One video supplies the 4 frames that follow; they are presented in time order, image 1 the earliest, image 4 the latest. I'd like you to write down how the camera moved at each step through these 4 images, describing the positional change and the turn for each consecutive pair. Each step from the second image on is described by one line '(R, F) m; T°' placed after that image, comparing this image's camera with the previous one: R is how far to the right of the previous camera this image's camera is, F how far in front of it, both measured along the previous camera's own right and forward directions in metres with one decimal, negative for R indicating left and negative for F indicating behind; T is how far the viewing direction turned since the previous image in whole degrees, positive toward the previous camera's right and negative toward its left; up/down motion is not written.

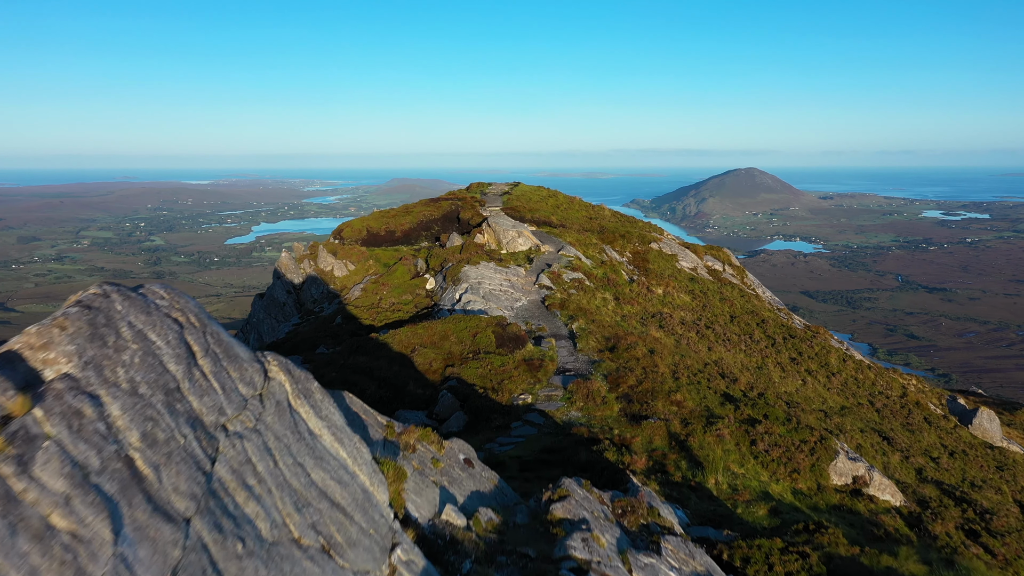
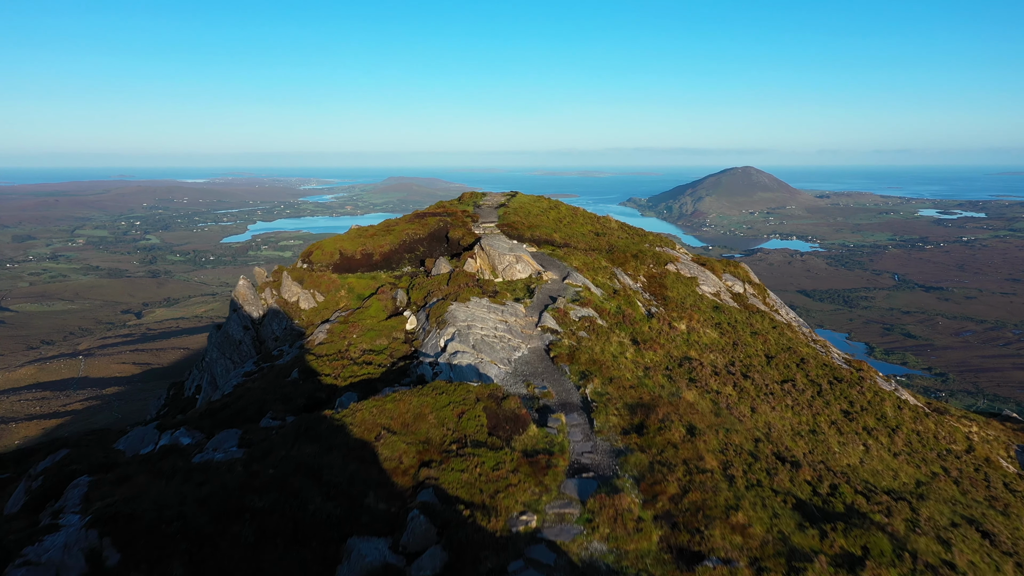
(0.0, +3.6) m; 0°
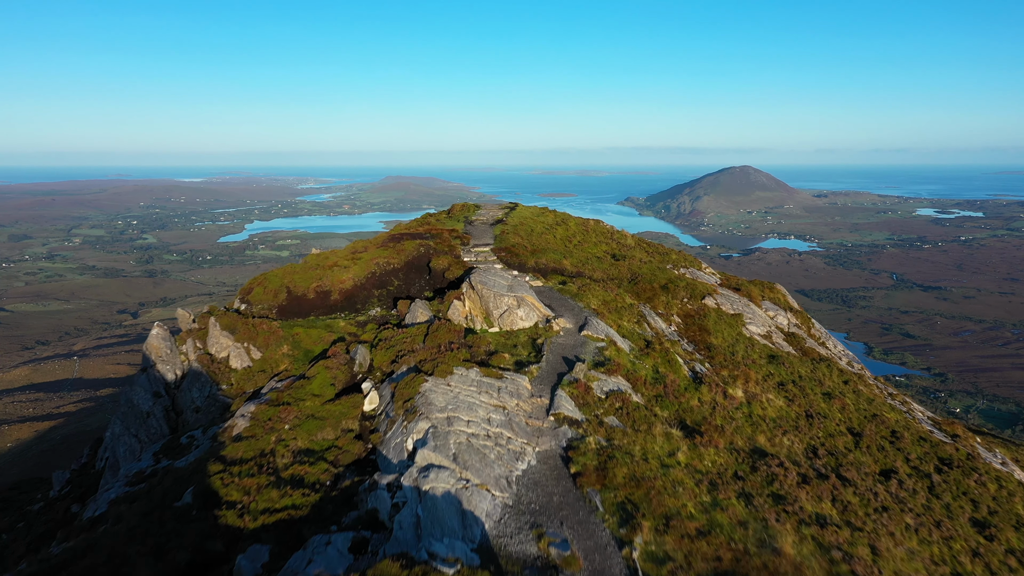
(0.0, +5.1) m; 0°
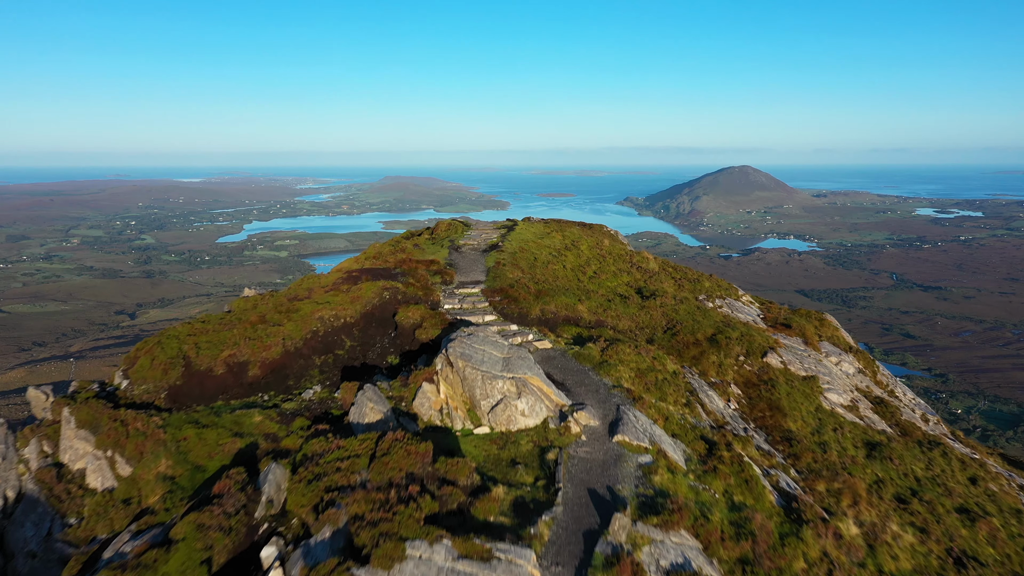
(0.0, +5.2) m; 0°
